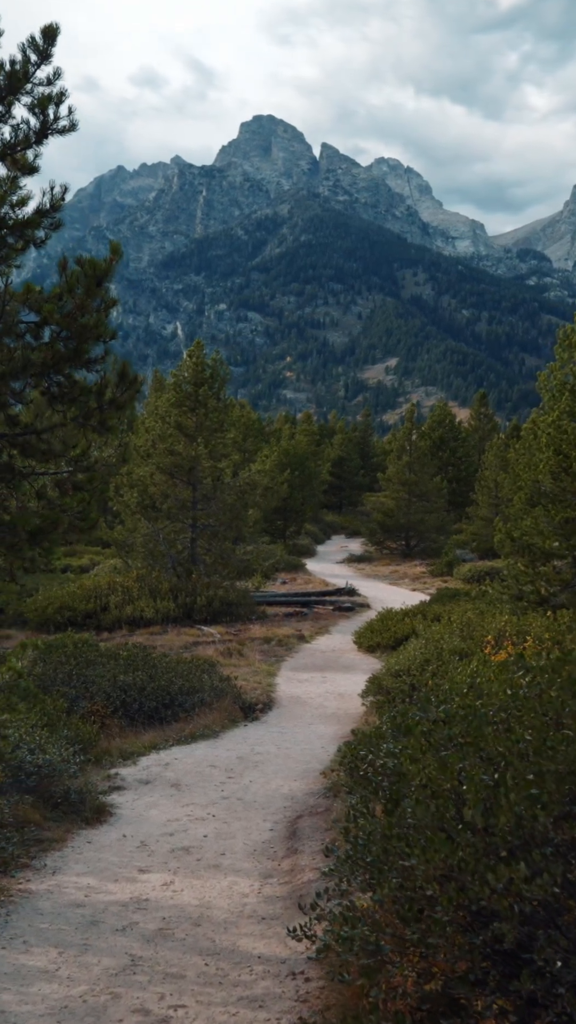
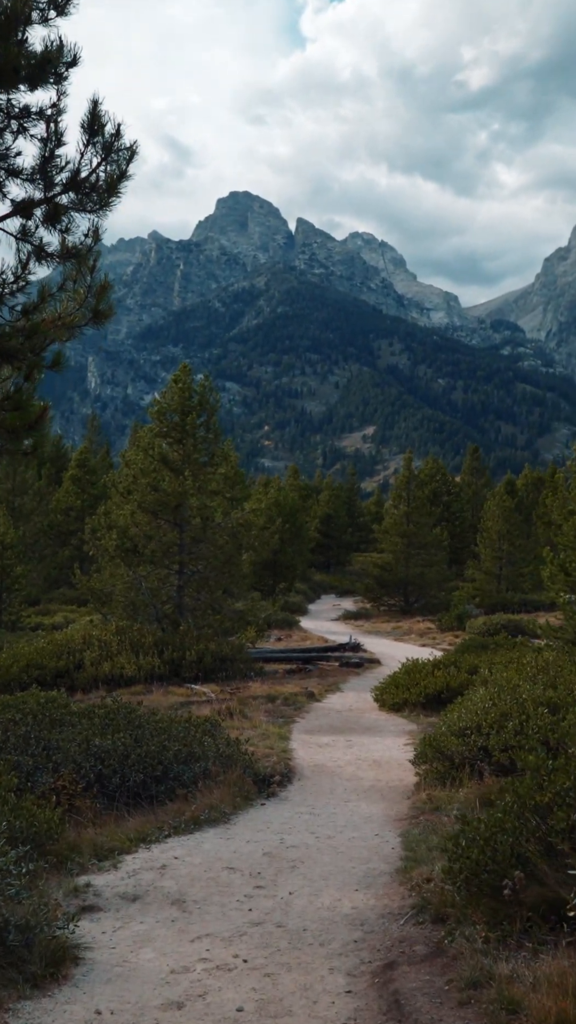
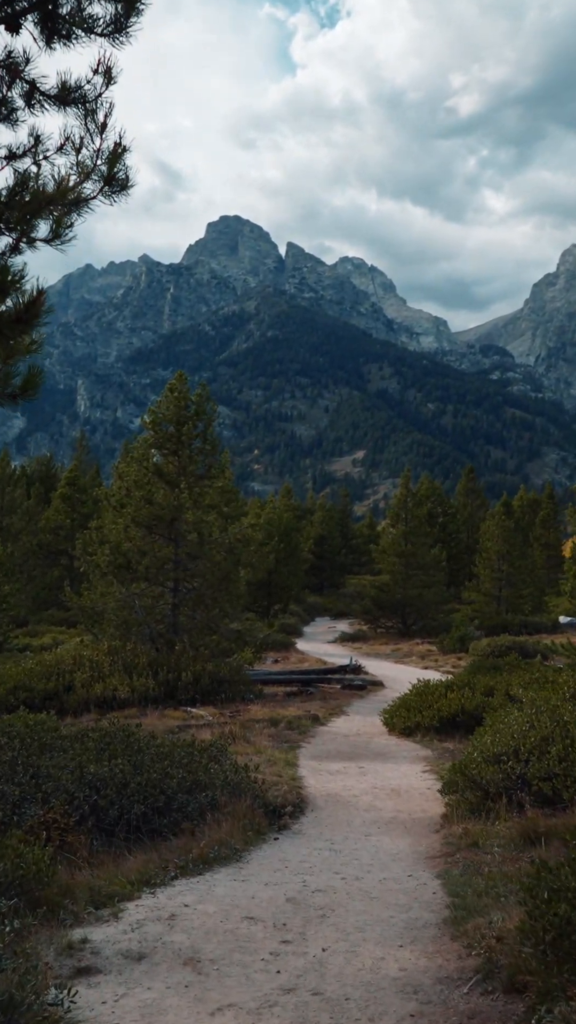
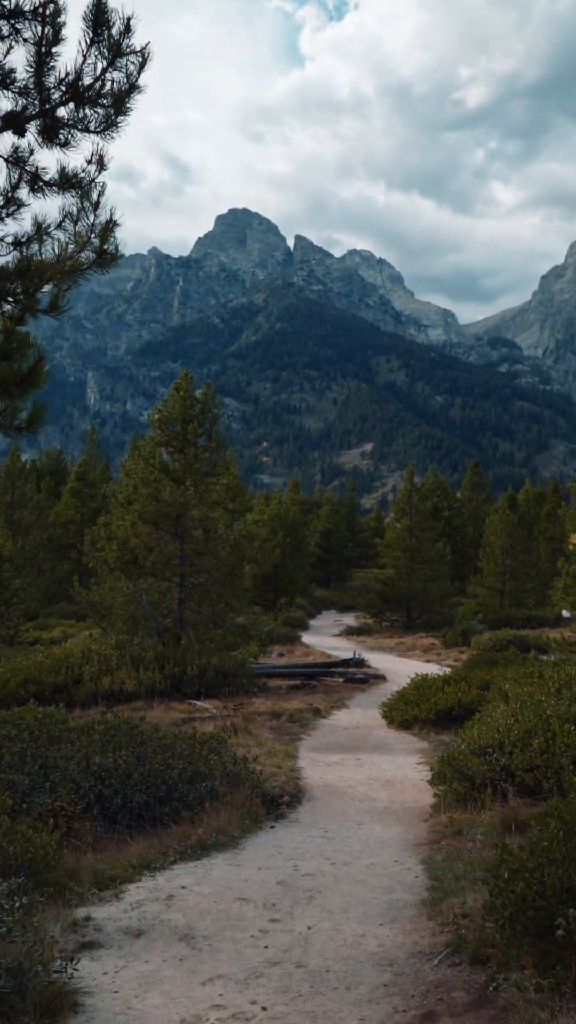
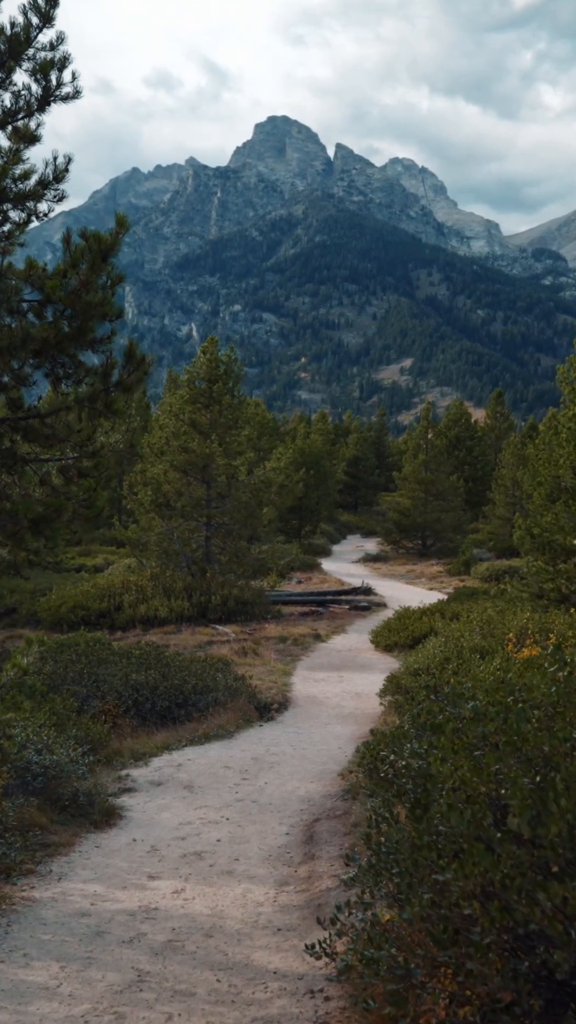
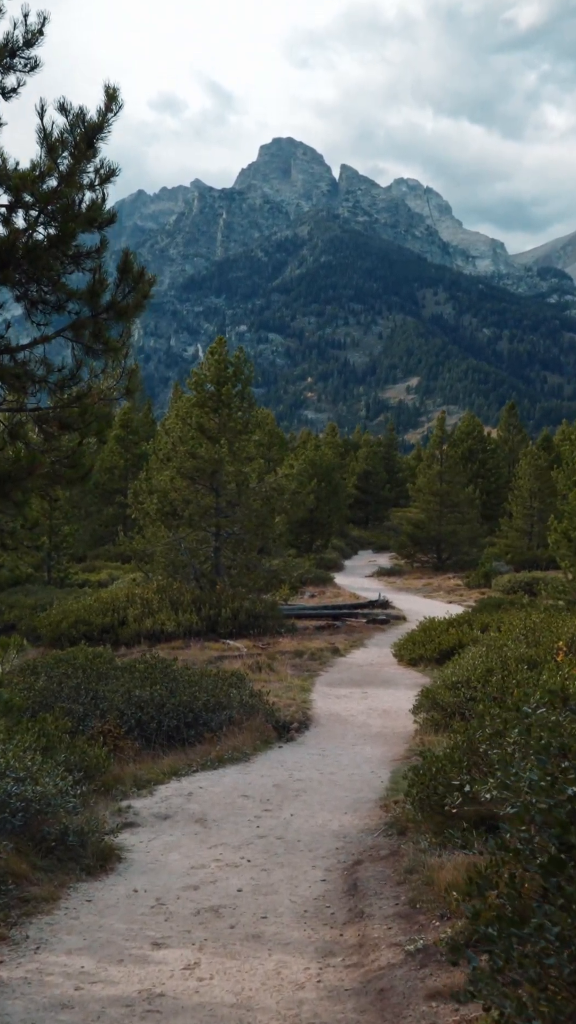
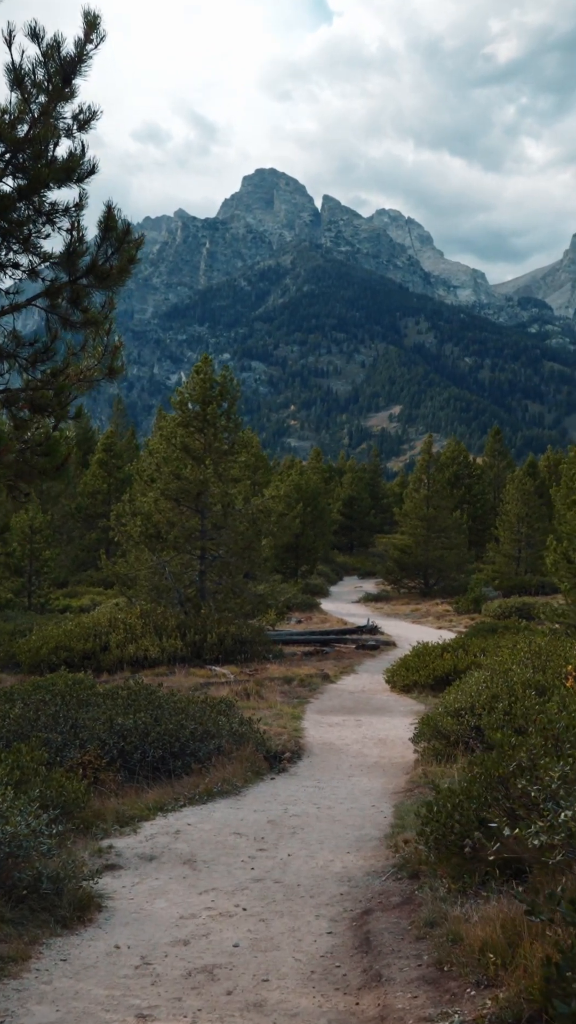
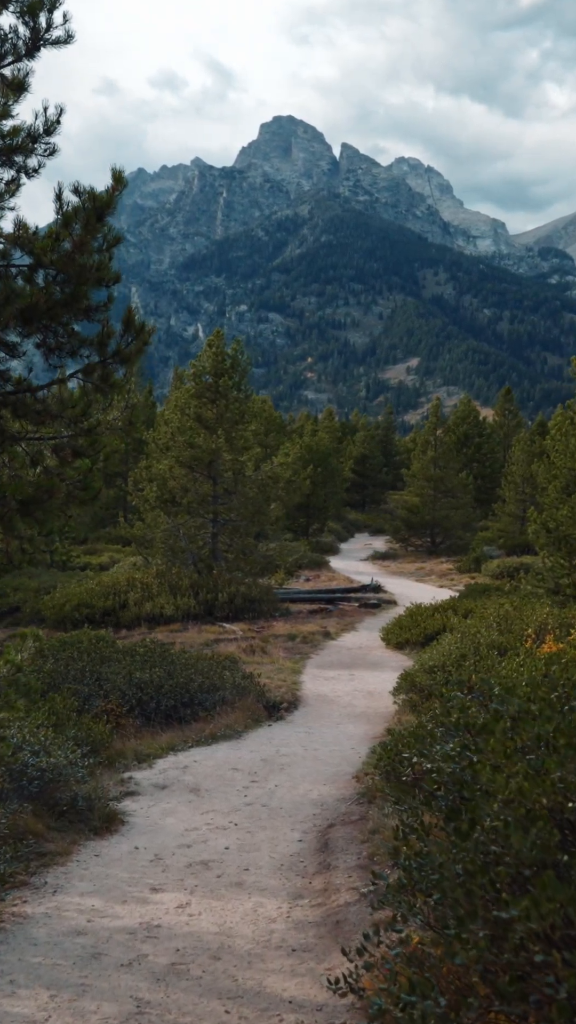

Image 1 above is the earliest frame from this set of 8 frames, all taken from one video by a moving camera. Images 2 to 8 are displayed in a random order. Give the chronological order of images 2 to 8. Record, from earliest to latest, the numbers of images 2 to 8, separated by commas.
5, 8, 6, 7, 2, 4, 3
